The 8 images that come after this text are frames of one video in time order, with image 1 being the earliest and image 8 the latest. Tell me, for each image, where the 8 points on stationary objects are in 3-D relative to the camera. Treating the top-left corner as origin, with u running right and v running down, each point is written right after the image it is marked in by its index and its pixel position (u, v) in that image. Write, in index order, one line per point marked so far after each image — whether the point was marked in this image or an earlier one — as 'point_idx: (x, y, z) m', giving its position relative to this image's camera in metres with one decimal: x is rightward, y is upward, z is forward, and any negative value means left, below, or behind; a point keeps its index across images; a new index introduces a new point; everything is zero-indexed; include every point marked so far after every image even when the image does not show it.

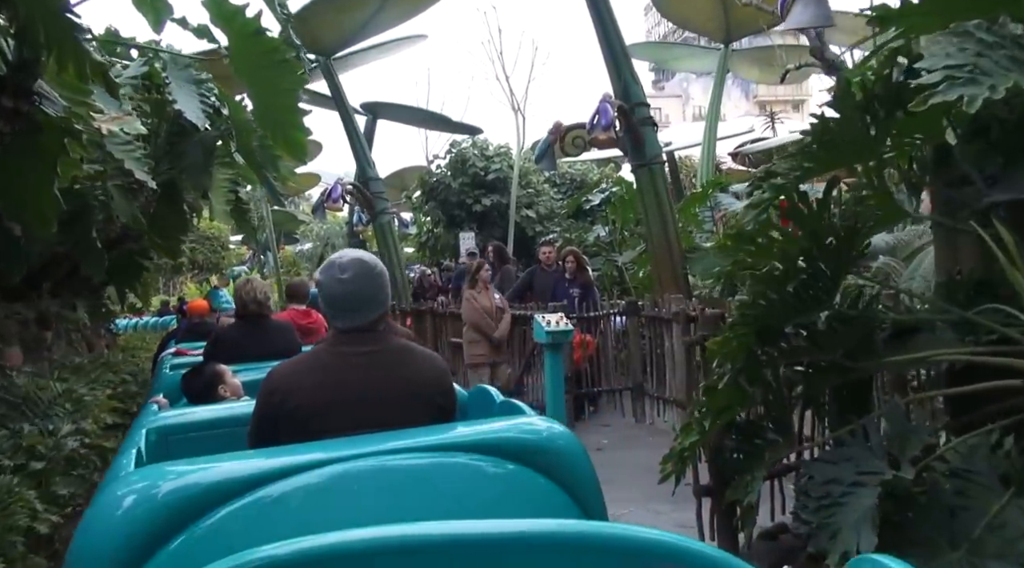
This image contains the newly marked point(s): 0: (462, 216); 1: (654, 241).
0: (-0.9, +1.2, +16.9) m
1: (+1.1, +0.3, +7.2) m
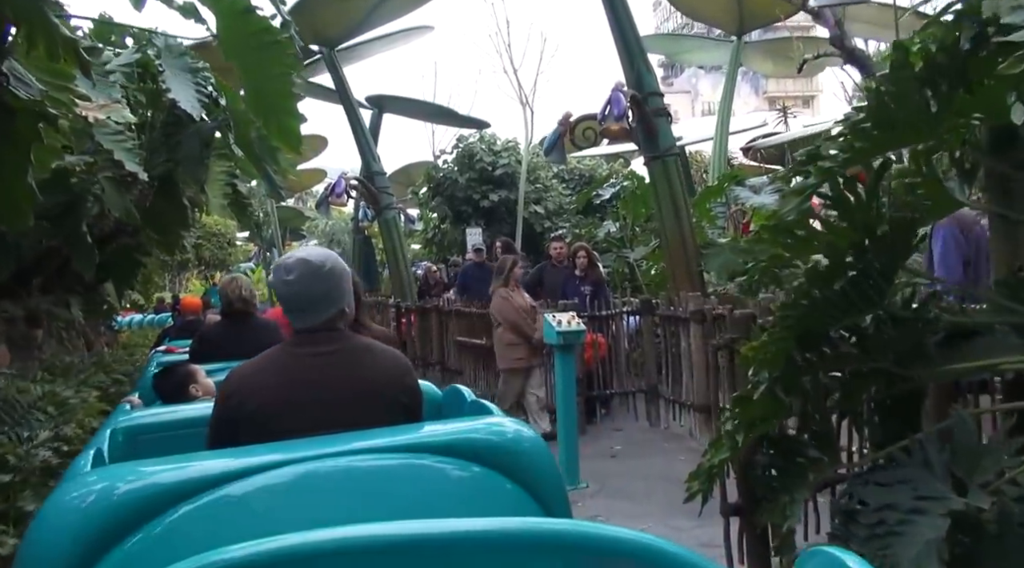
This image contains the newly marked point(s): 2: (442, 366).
0: (-0.8, +1.3, +16.7) m
1: (+1.2, +0.4, +6.9) m
2: (-0.7, -0.9, +9.7) m
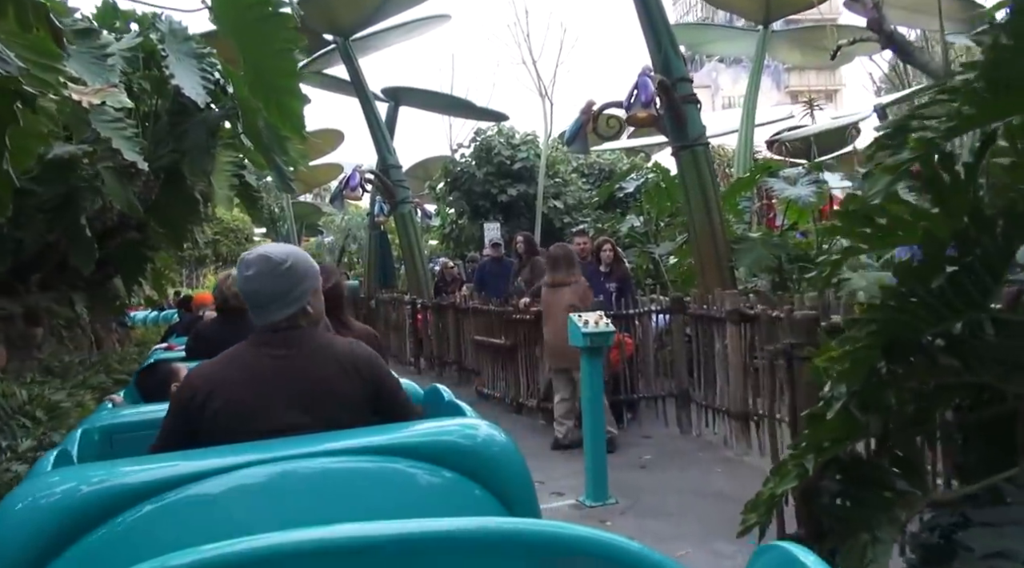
0: (-0.4, +1.4, +16.3) m
1: (+1.3, +0.4, +6.5) m
2: (-0.5, -0.9, +9.4) m
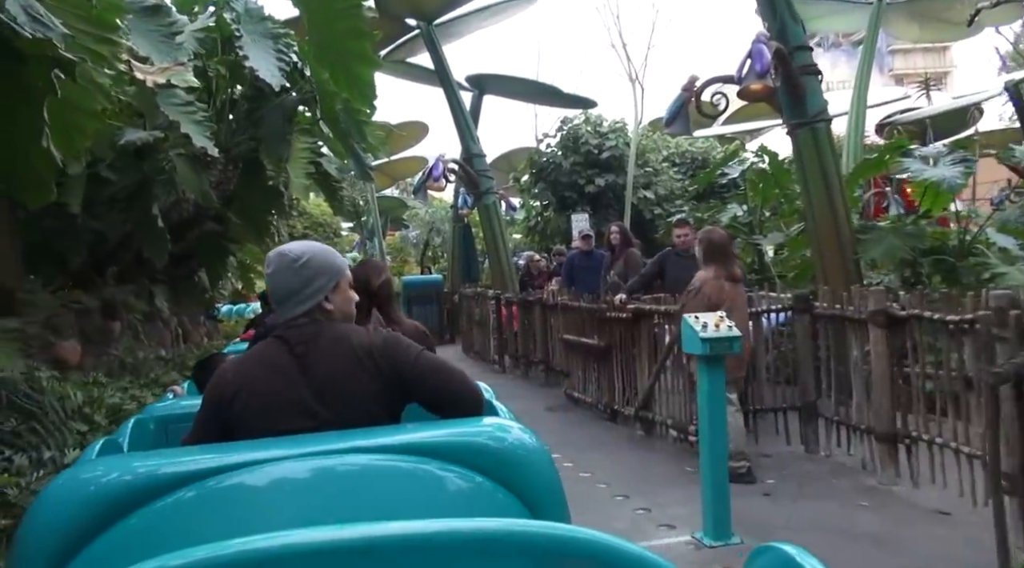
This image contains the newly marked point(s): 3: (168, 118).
0: (+1.1, +1.5, +15.7) m
1: (+1.9, +0.4, +5.8) m
2: (+0.3, -0.8, +8.8) m
3: (-2.1, +1.0, +5.7) m
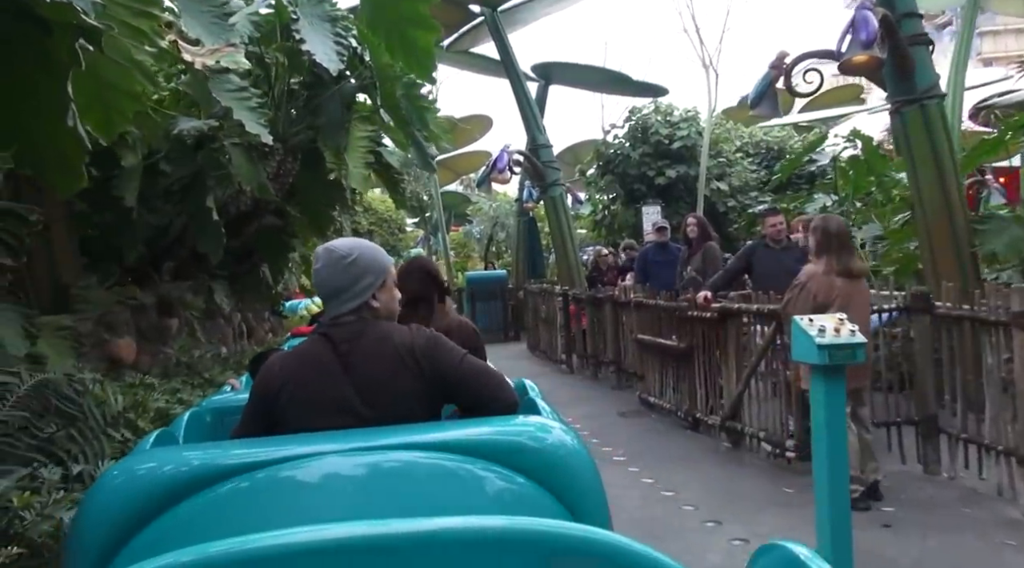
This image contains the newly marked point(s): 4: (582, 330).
0: (+2.2, +1.5, +15.2) m
1: (+2.3, +0.4, +5.2) m
2: (+1.0, -0.8, +8.3) m
3: (-1.7, +1.0, +5.4) m
4: (+0.8, -0.5, +9.8) m
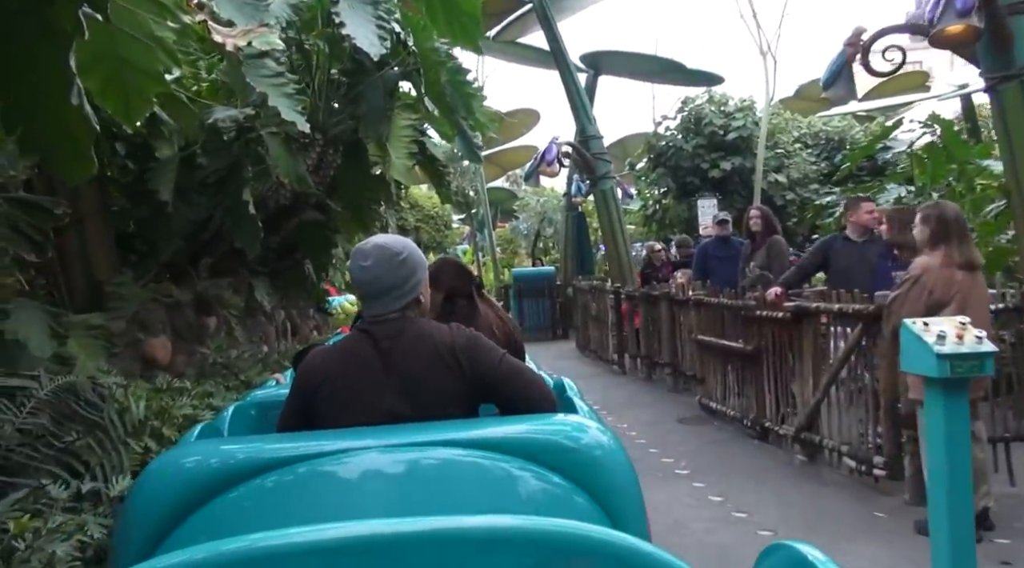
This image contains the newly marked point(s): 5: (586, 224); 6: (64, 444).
0: (+2.9, +1.6, +14.6) m
1: (+2.6, +0.4, +4.7) m
2: (+1.4, -0.7, +7.9) m
3: (-1.4, +1.1, +5.1) m
4: (+1.3, -0.5, +9.3) m
5: (+1.2, +1.0, +15.1) m
6: (-1.7, -0.6, +3.4) m
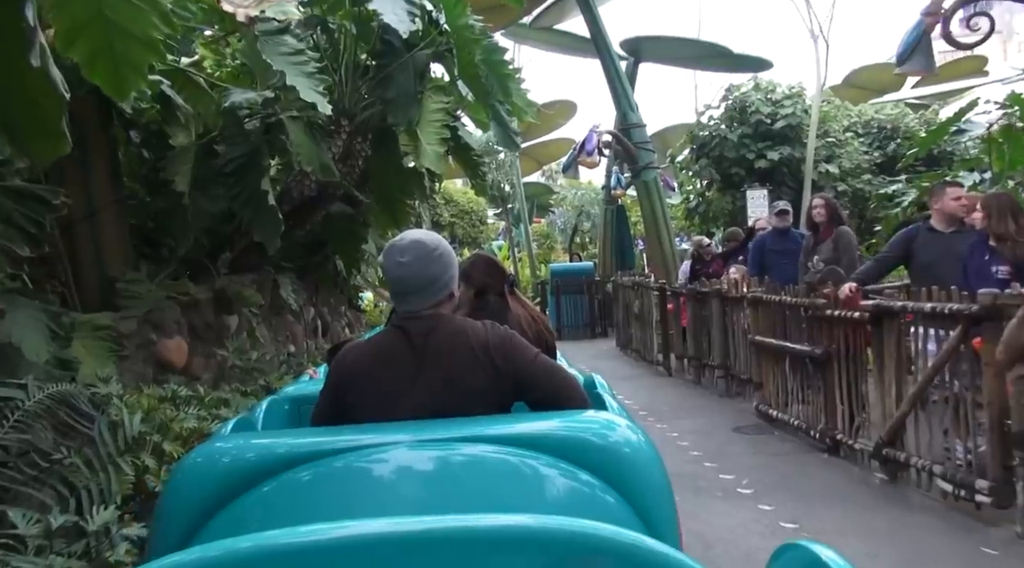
0: (+3.5, +1.7, +14.0) m
1: (+2.8, +0.5, +4.1) m
2: (+1.7, -0.7, +7.4) m
3: (-1.2, +1.1, +4.6) m
4: (+1.6, -0.4, +8.8) m
5: (+1.8, +1.1, +14.6) m
6: (-1.5, -0.6, +3.0) m
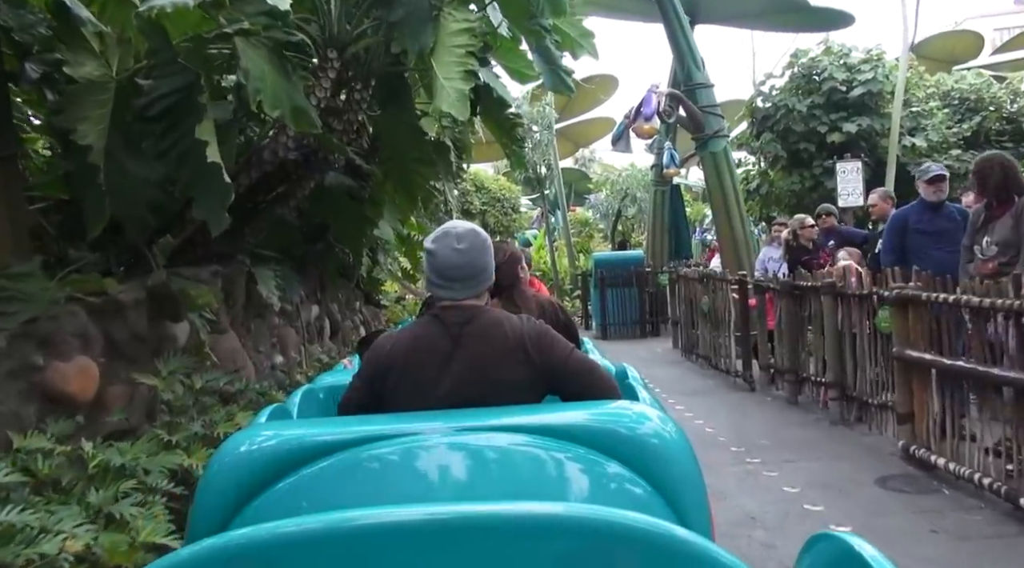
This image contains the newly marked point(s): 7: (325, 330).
0: (+4.0, +1.8, +12.2) m
1: (+3.0, +0.5, +2.3) m
2: (+2.0, -0.7, +5.6) m
3: (-1.0, +1.1, +3.0) m
4: (+2.0, -0.4, +7.0) m
5: (+2.4, +1.2, +12.8) m
6: (-1.4, -0.6, +1.3) m
7: (-1.5, -0.4, +7.1) m
